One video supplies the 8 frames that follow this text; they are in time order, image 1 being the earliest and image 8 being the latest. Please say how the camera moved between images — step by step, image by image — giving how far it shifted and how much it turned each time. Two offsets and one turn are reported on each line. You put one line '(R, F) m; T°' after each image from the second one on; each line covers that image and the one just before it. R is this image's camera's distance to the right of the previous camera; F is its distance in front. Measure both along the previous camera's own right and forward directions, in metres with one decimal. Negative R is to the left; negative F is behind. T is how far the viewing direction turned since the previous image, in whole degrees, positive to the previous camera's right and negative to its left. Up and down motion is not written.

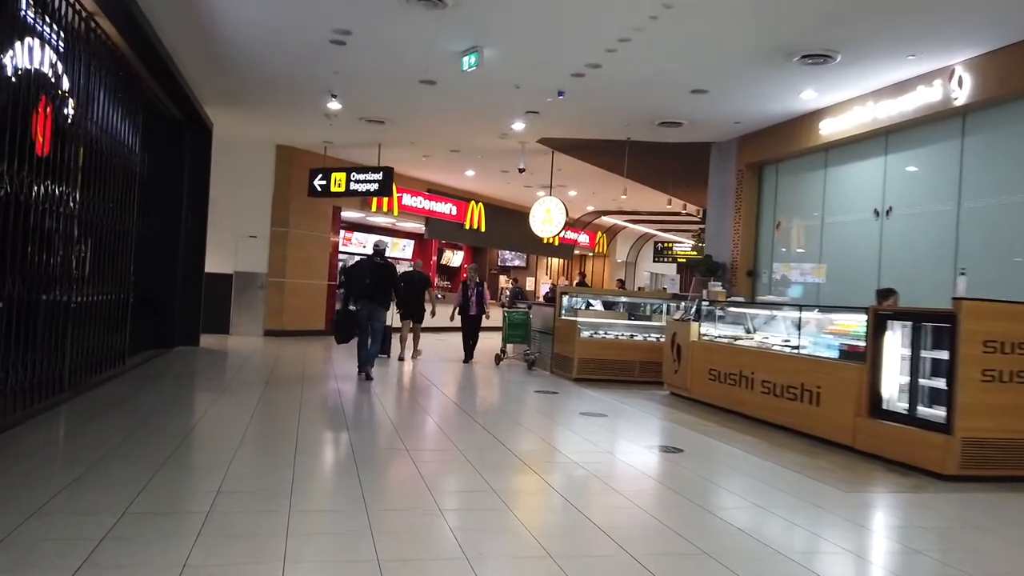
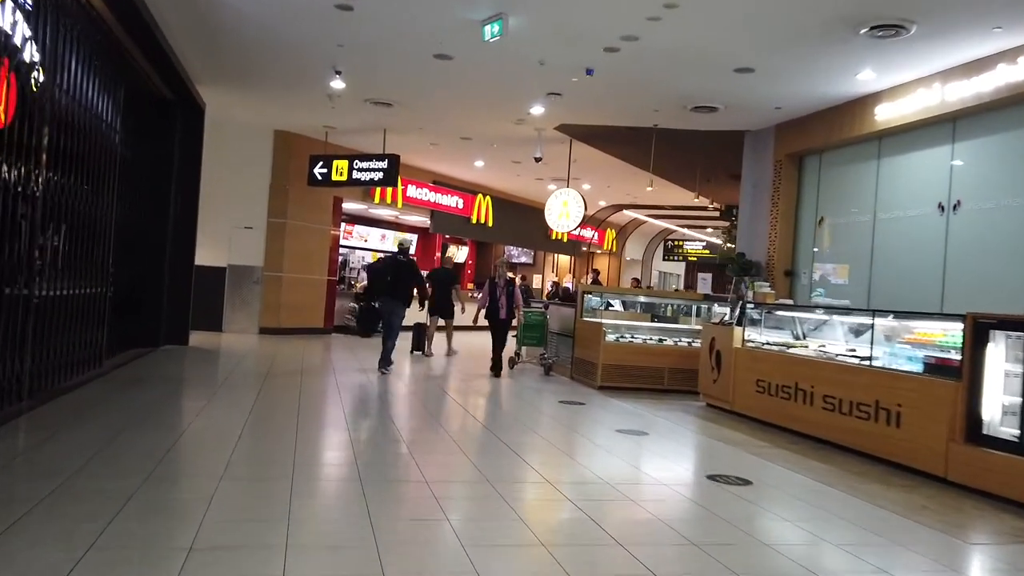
(-0.2, +0.8) m; 0°
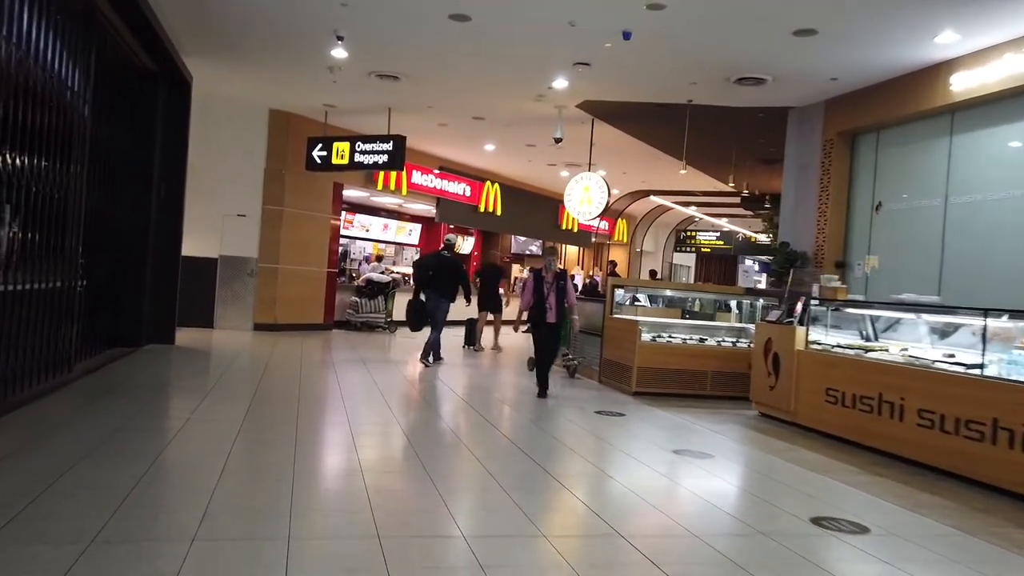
(-0.2, +0.8) m; 0°
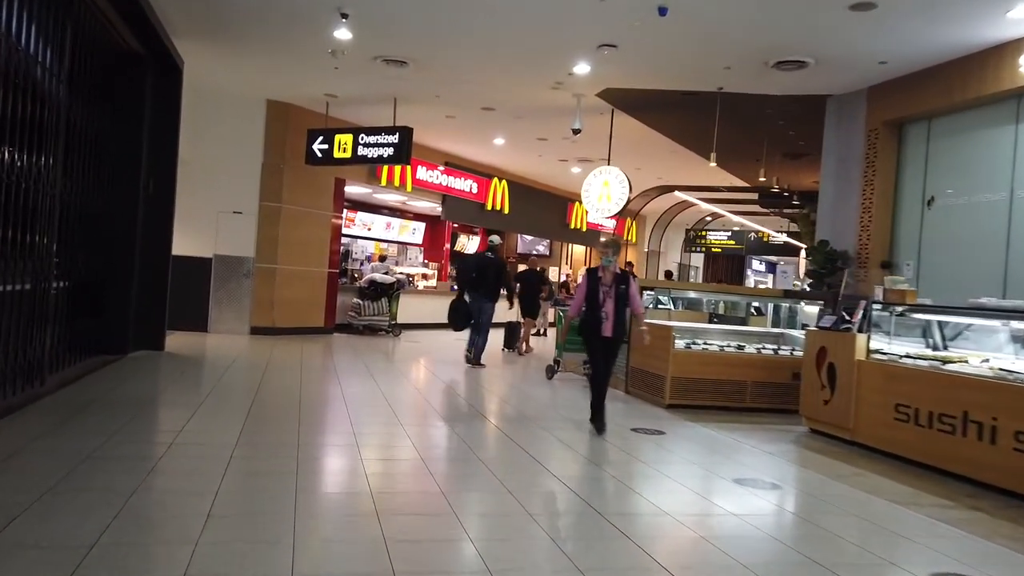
(-0.2, +0.6) m; 0°
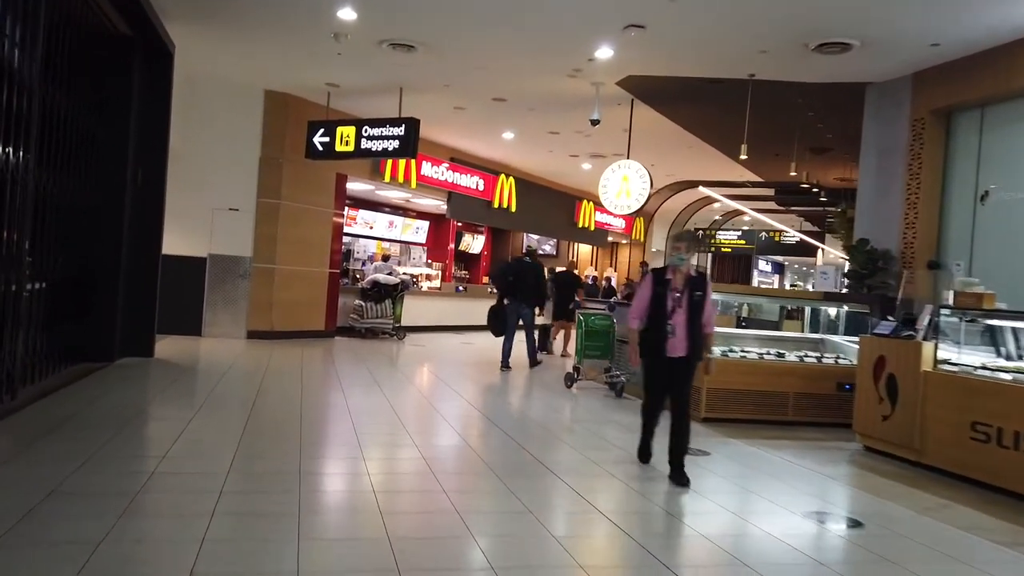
(-0.2, +0.5) m; 0°
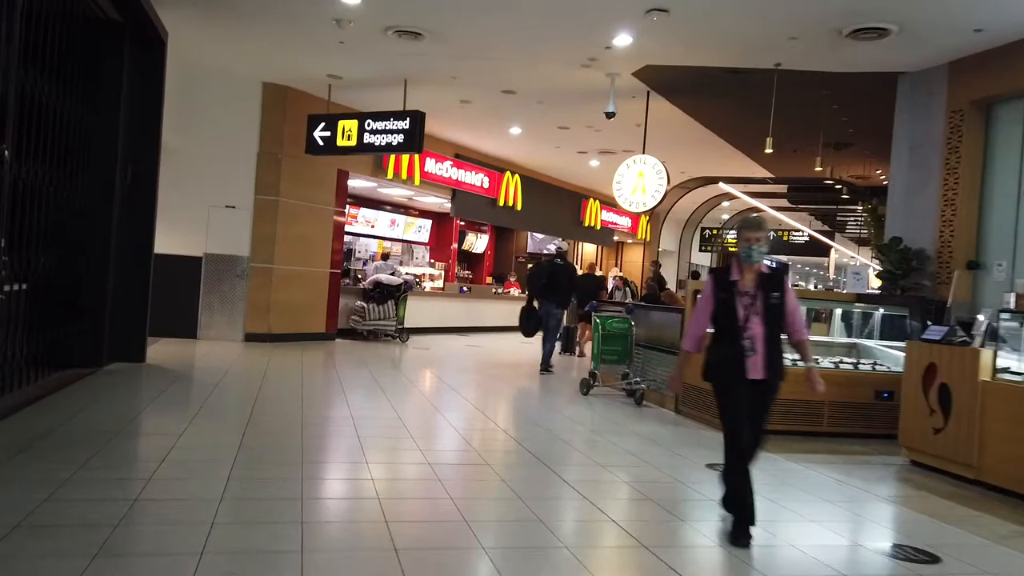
(-0.1, +0.4) m; 0°
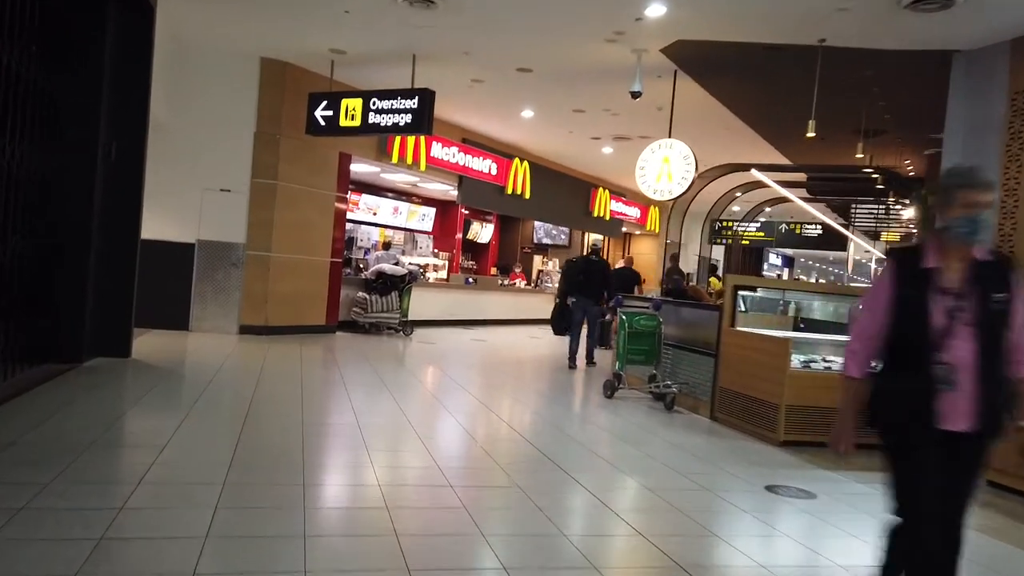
(-0.2, +0.5) m; 0°
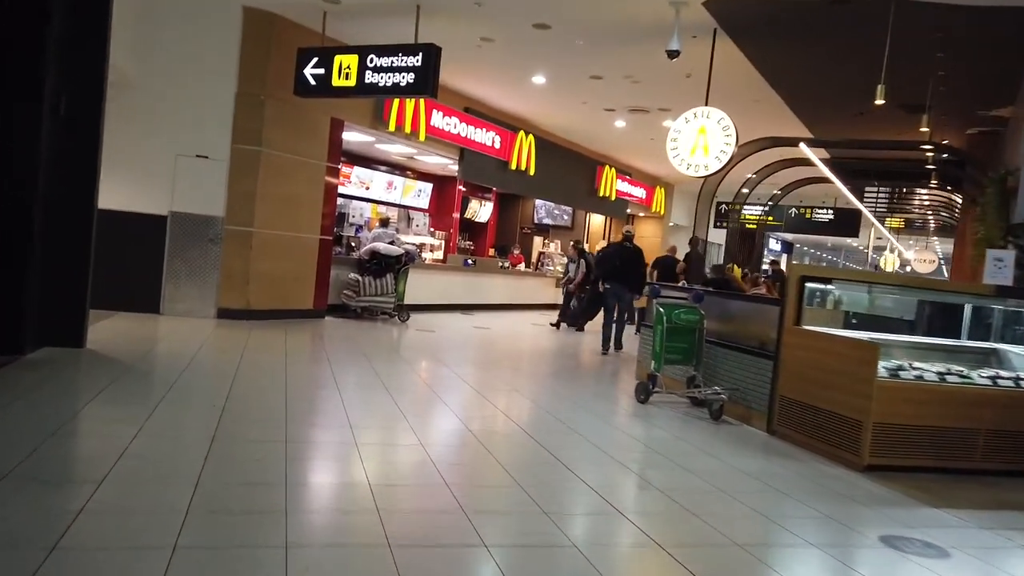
(-0.2, +0.9) m; +1°
